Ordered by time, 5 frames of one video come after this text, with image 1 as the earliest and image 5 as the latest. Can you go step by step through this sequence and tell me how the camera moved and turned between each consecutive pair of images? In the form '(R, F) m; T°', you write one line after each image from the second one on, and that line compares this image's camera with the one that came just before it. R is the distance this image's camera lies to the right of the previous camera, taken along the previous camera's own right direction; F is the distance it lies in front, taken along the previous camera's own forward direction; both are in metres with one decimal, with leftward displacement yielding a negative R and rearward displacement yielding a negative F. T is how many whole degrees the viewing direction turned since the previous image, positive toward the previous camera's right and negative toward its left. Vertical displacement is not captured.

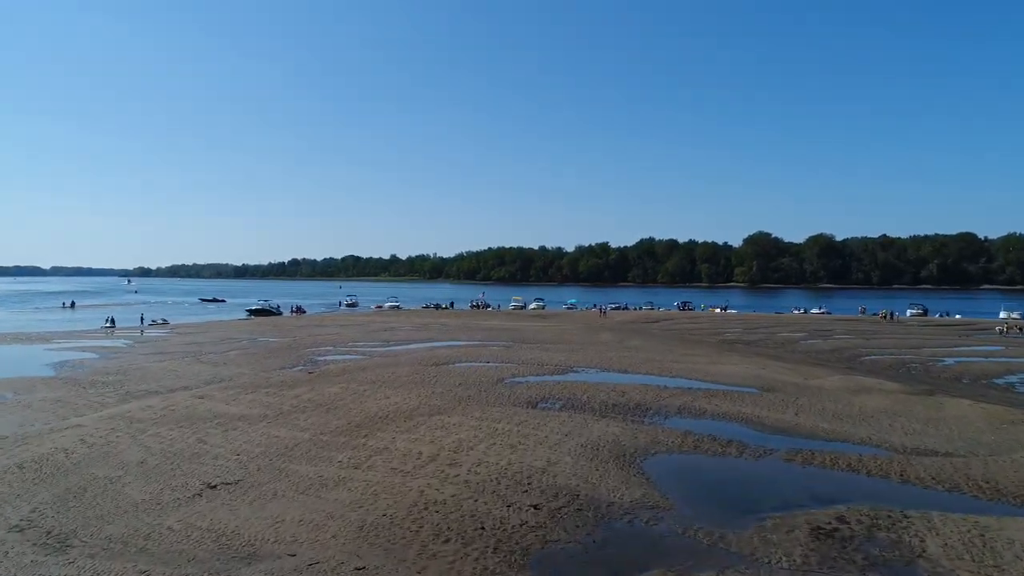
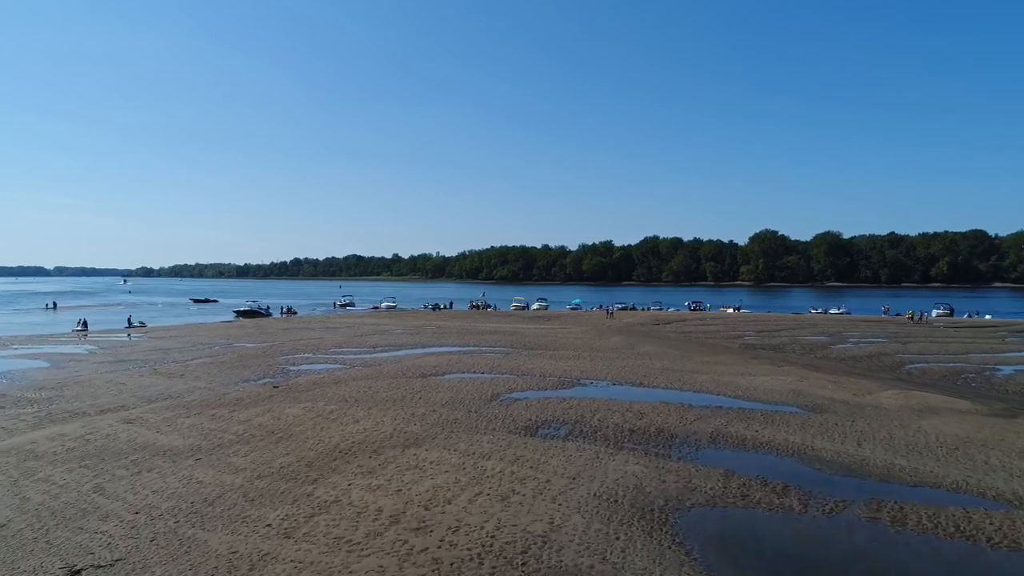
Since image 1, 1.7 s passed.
(+0.2, +3.8) m; 0°
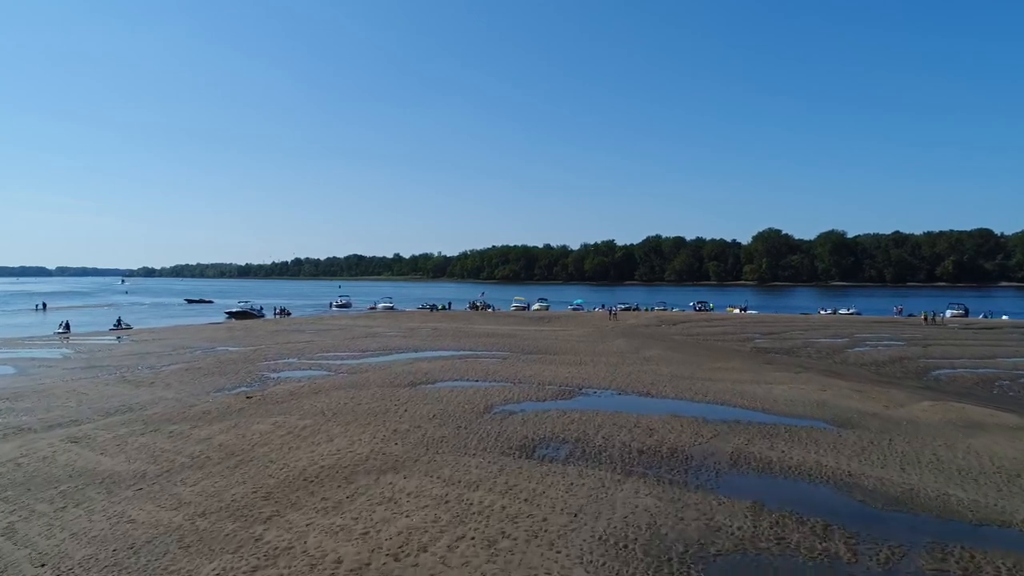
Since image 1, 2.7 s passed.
(+0.2, +2.0) m; 0°
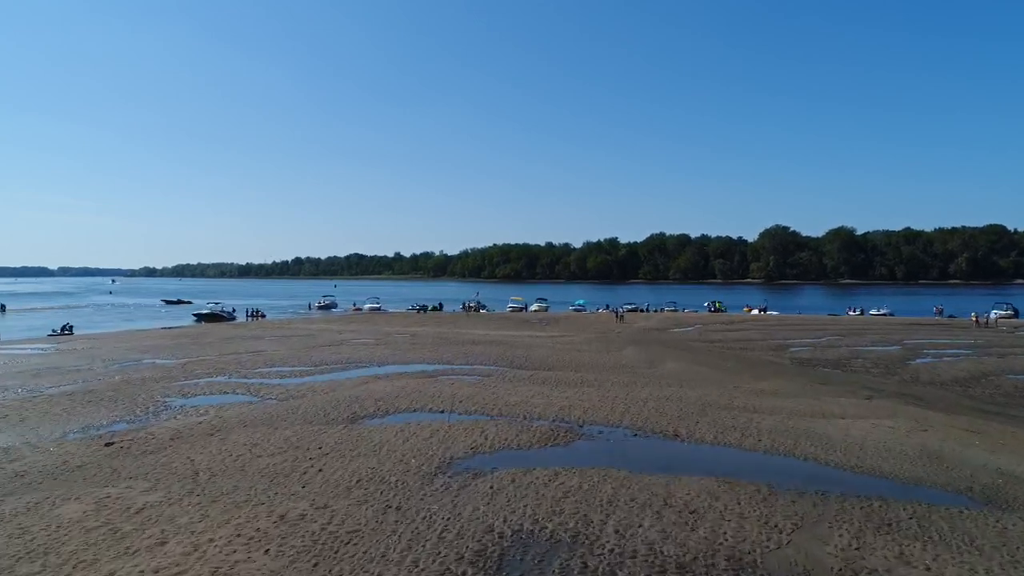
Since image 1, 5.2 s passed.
(+0.7, +6.4) m; 0°
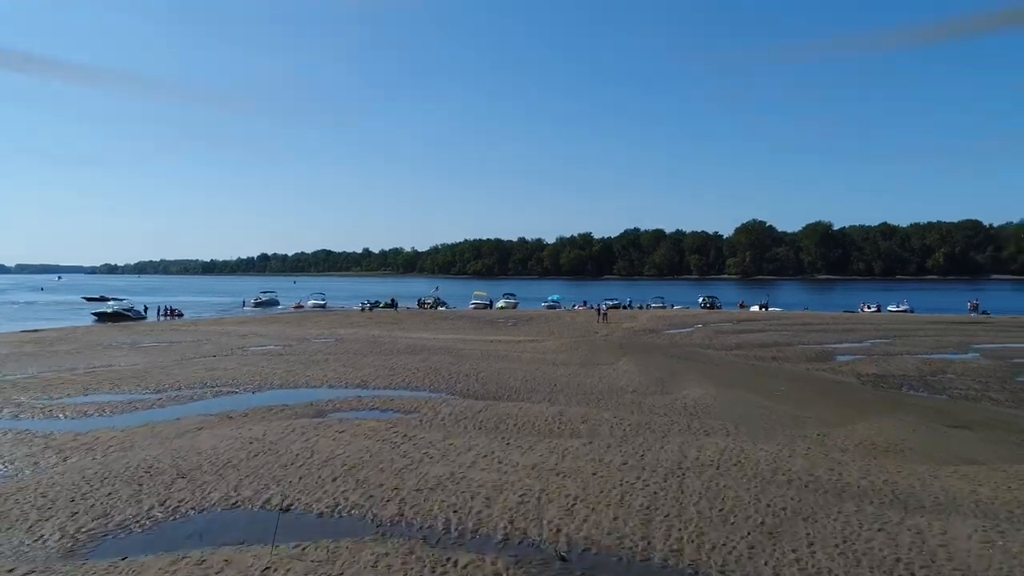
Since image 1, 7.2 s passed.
(+0.8, +9.3) m; +2°
